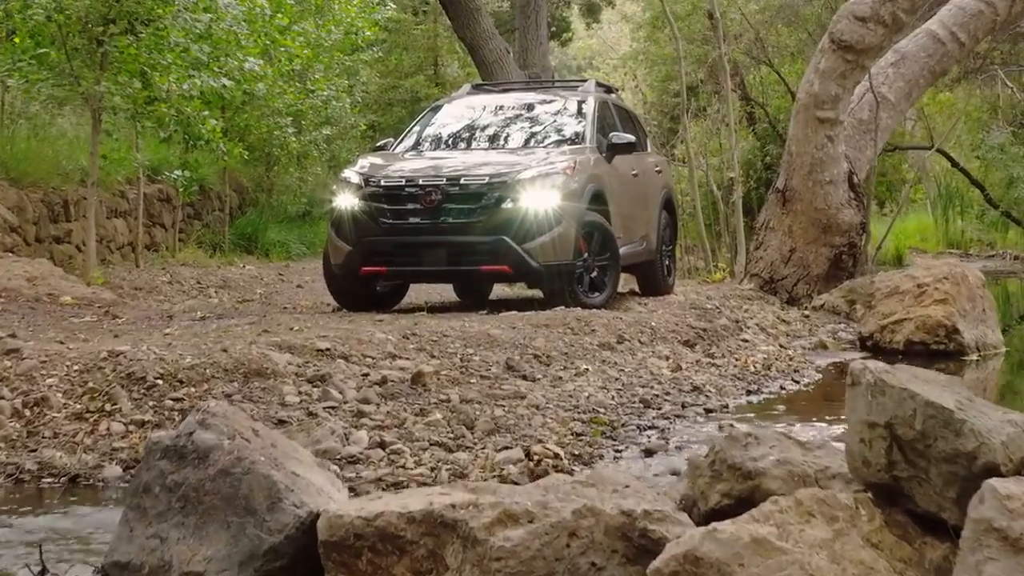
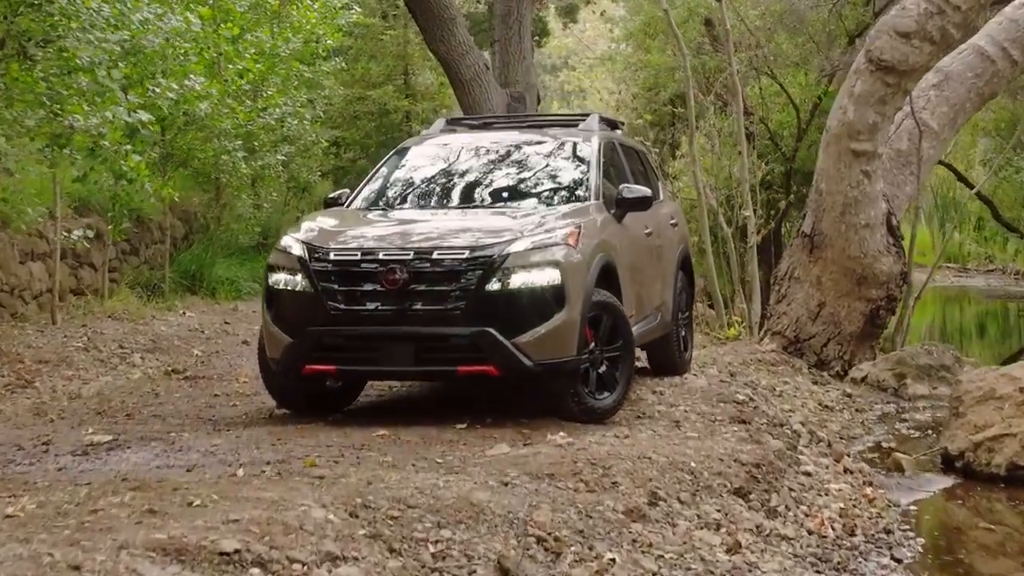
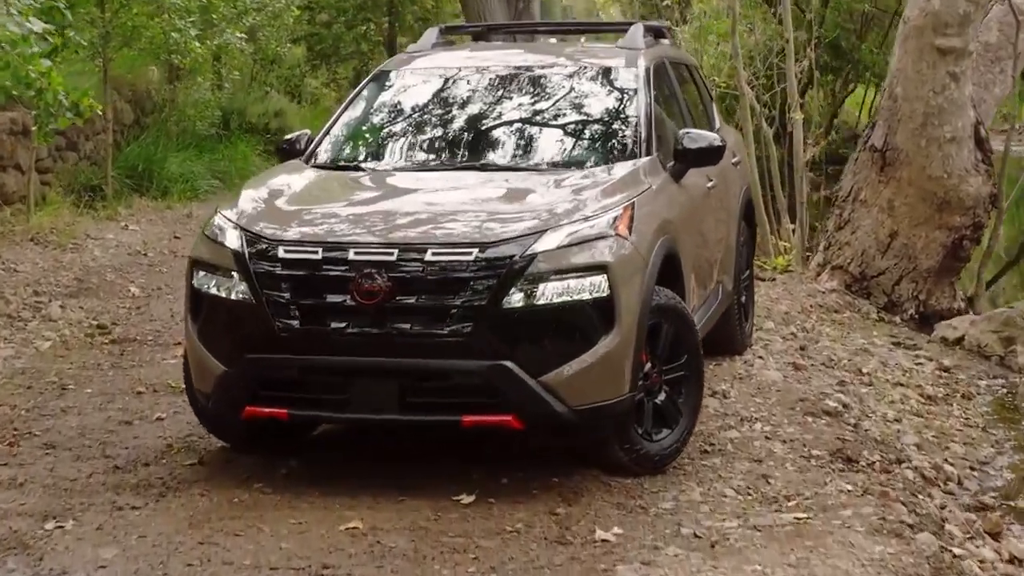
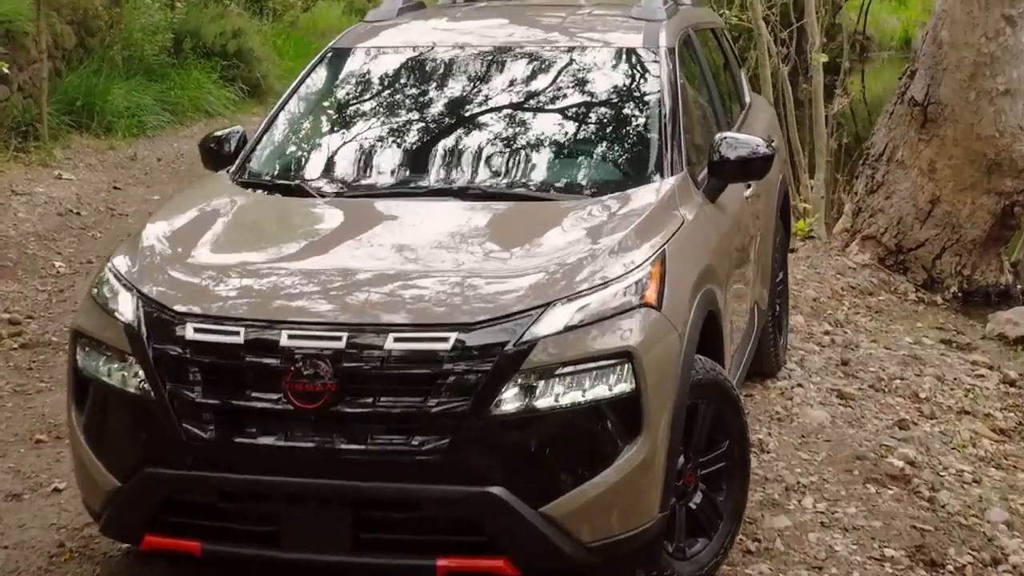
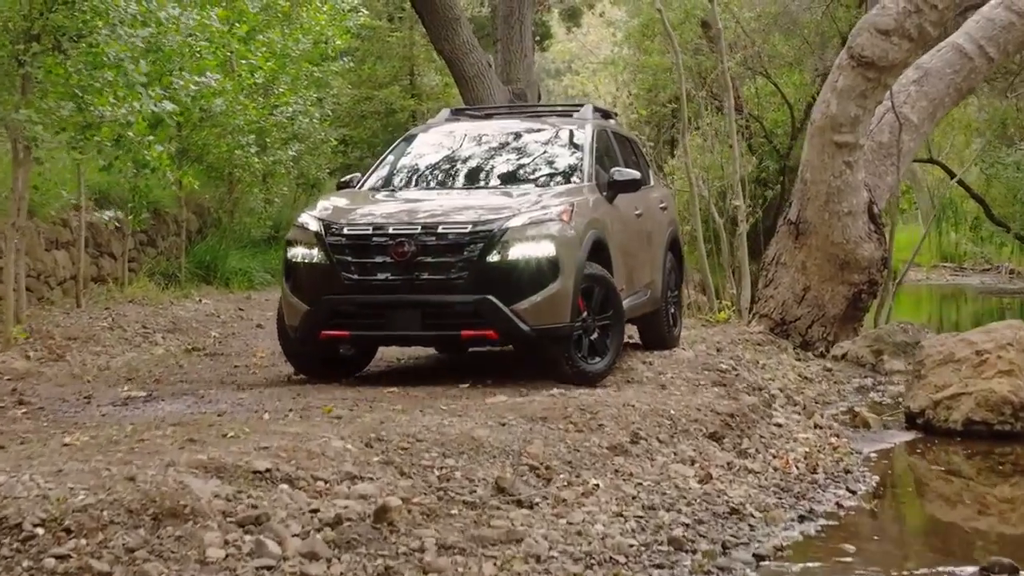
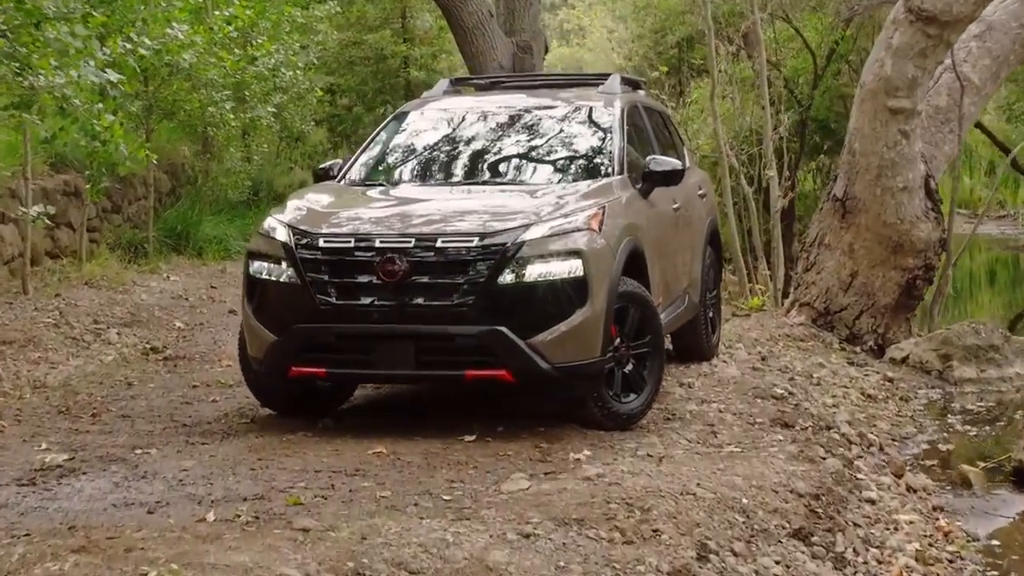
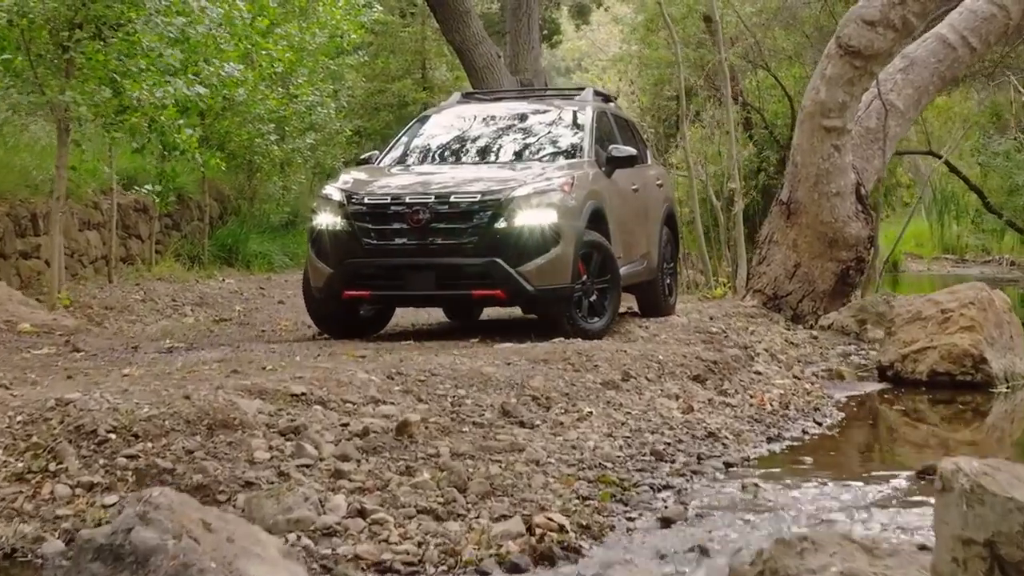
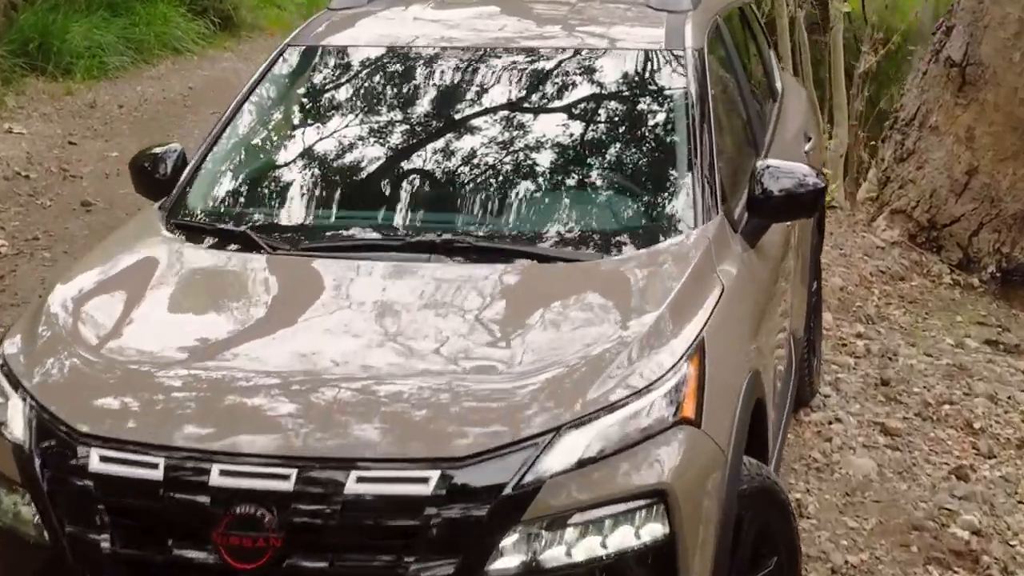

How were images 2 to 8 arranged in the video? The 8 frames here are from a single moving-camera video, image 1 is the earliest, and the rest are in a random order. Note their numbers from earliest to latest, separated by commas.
7, 5, 2, 6, 3, 4, 8
